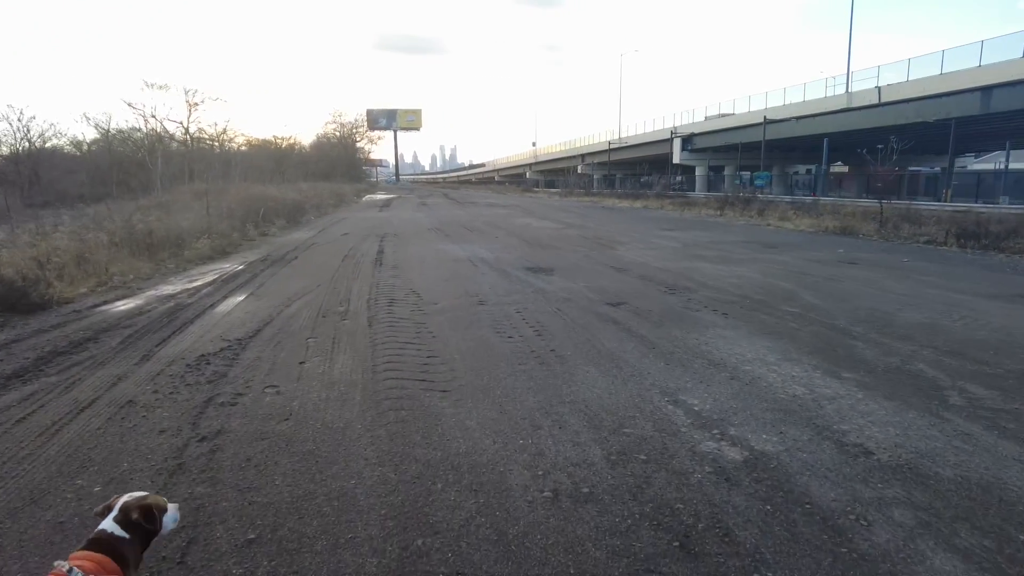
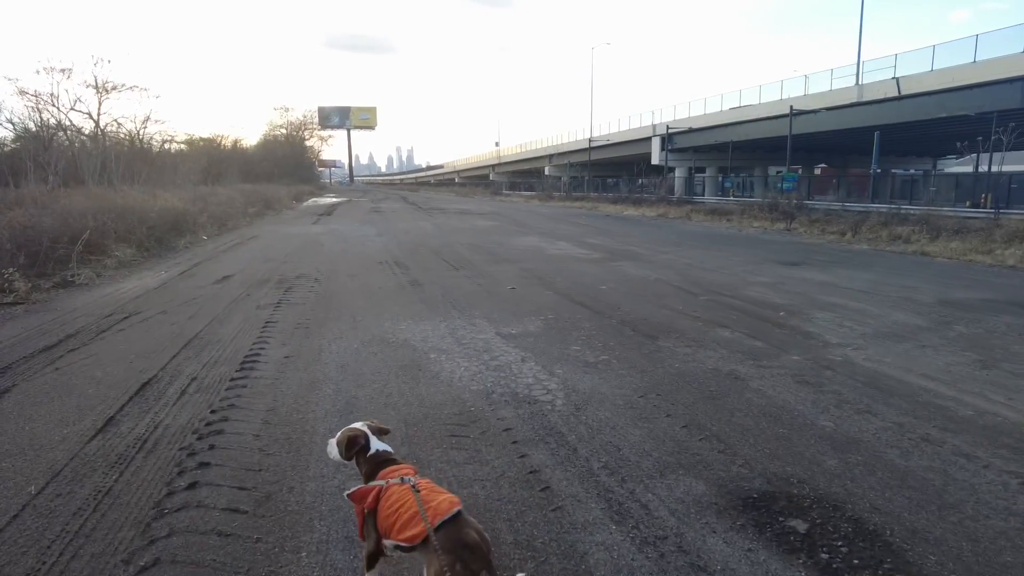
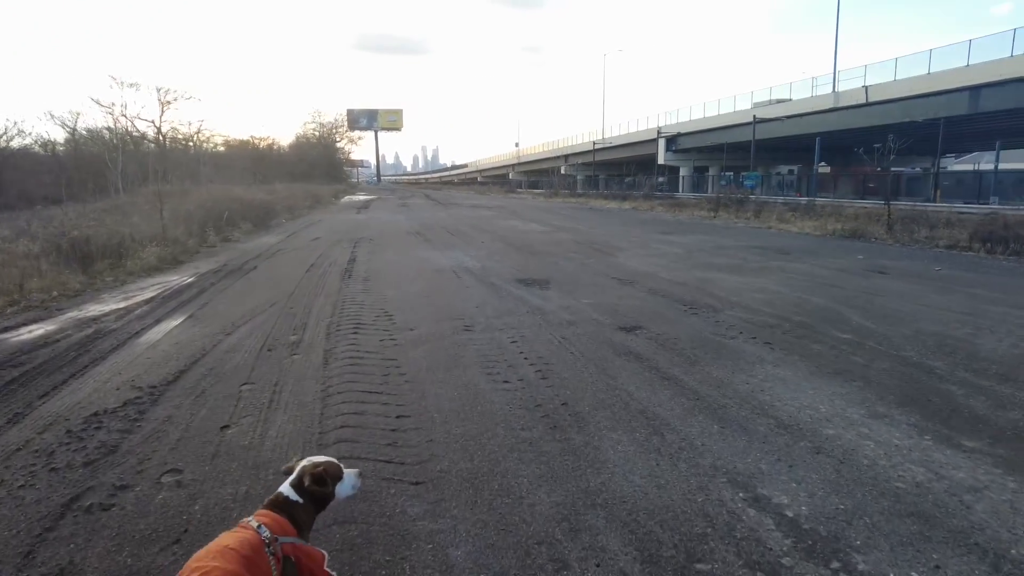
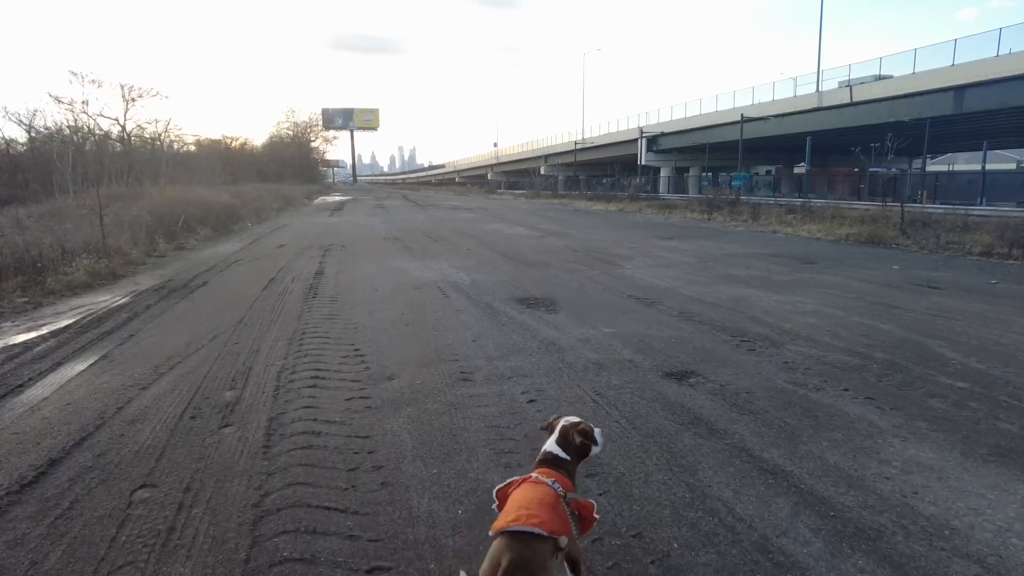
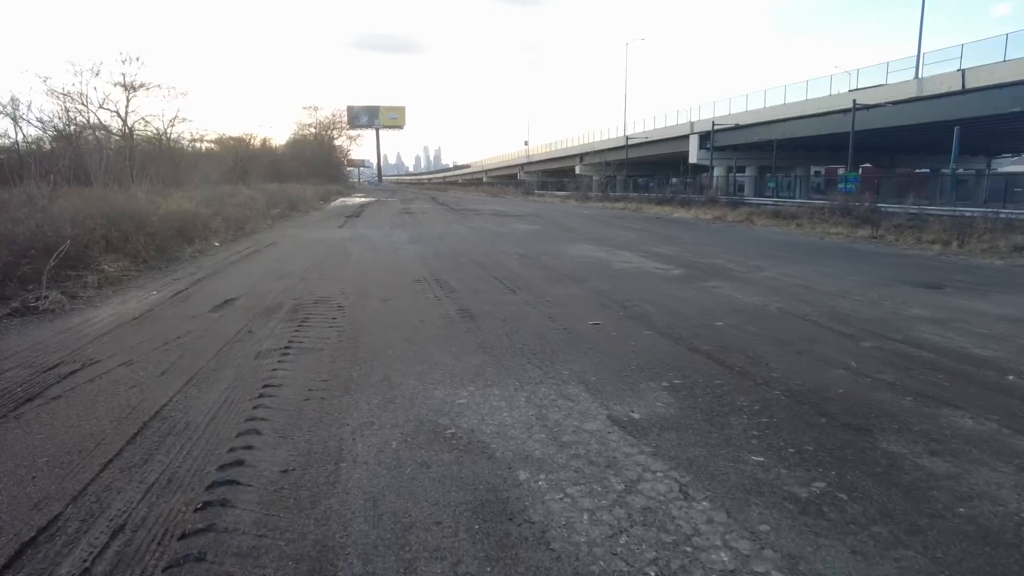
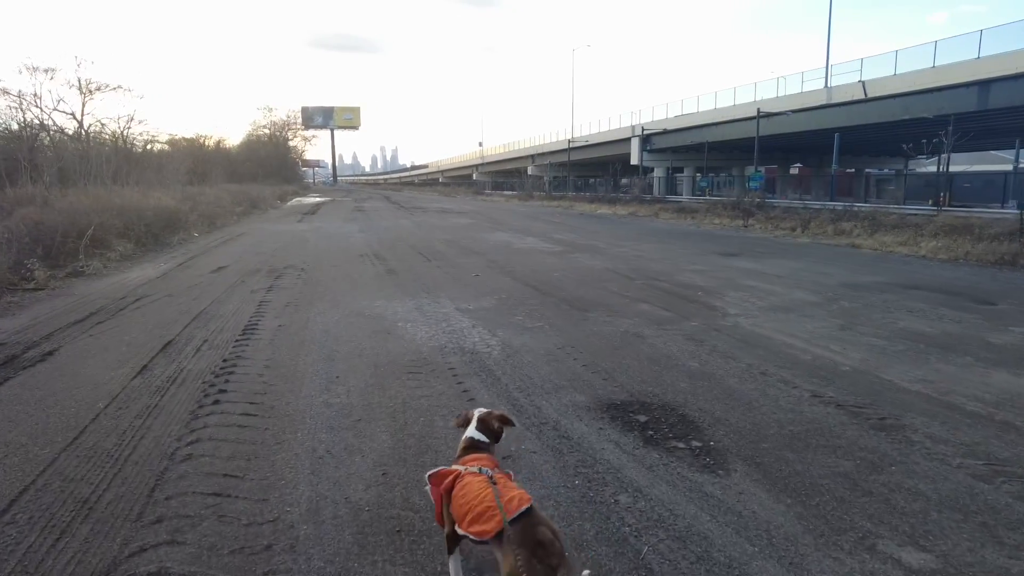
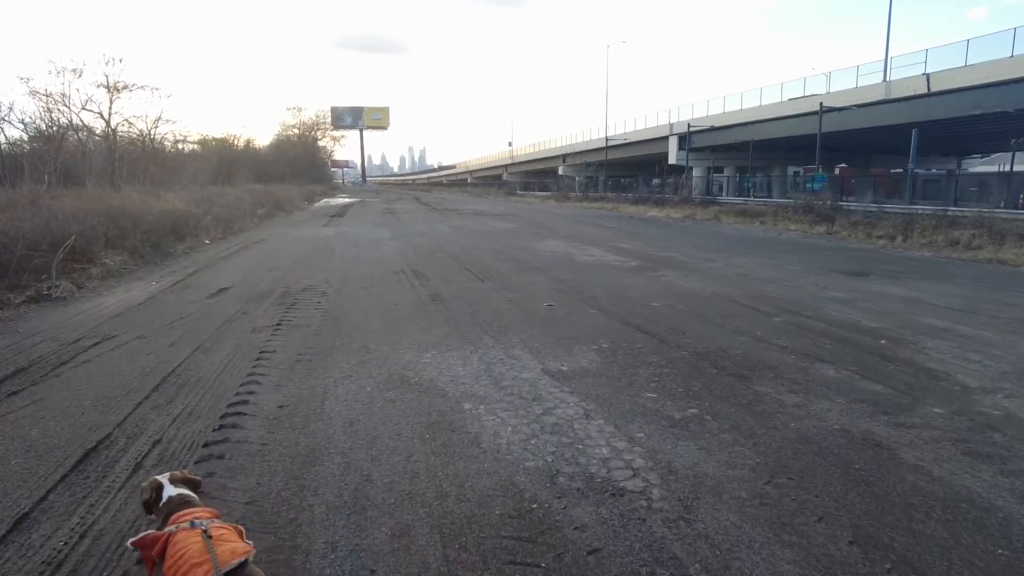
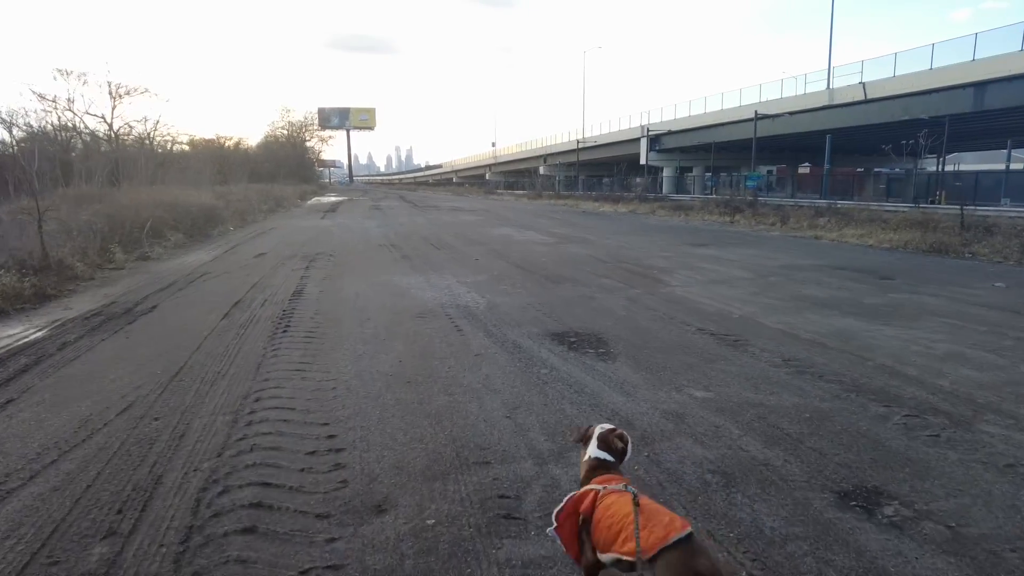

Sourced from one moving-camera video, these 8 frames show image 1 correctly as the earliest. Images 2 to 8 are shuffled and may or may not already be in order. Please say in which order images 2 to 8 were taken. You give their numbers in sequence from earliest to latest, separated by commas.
3, 4, 8, 6, 2, 7, 5
